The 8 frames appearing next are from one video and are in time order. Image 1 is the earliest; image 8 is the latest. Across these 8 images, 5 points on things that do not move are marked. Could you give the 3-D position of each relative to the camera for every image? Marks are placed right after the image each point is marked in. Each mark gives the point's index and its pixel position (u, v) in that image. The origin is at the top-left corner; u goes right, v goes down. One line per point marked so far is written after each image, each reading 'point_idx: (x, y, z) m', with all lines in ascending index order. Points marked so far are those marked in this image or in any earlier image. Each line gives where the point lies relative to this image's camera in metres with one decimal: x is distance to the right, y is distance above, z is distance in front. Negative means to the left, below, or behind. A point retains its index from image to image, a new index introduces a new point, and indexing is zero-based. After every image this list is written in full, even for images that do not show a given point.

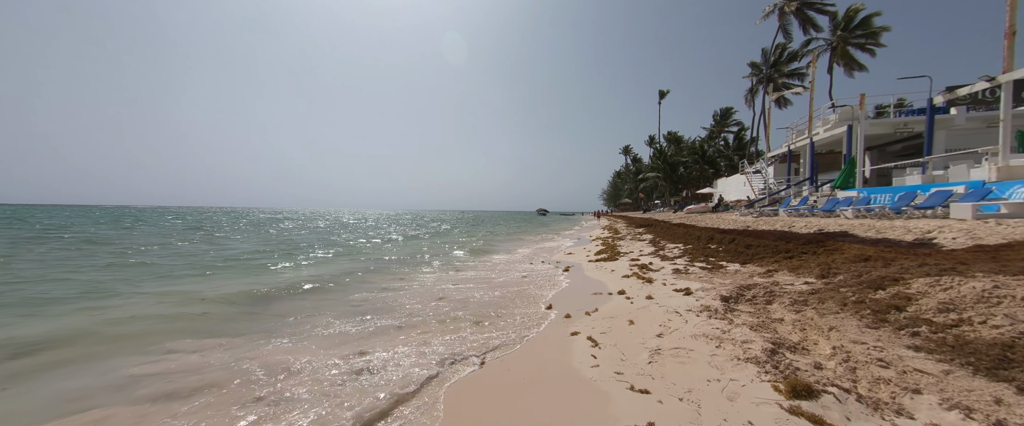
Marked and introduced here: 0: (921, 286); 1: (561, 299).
0: (+5.1, -0.9, +4.0) m
1: (+1.0, -1.7, +6.4) m
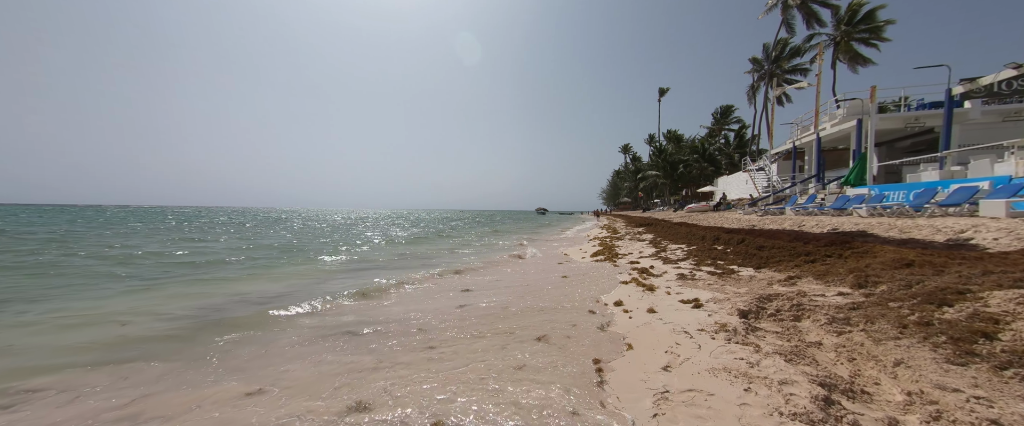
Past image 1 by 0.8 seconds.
0: (+4.7, -0.9, +3.1) m
1: (+0.6, -1.7, +5.5) m
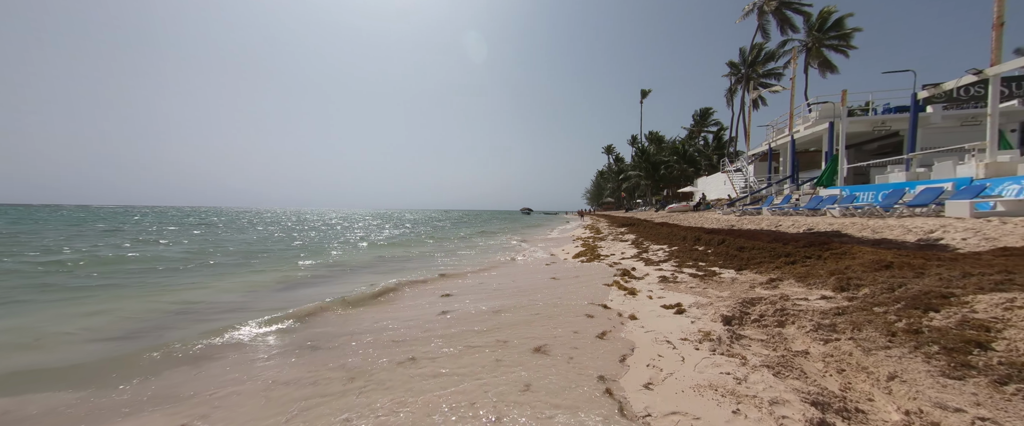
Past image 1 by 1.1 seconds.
0: (+4.4, -0.9, +3.0) m
1: (+0.2, -1.7, +5.2) m
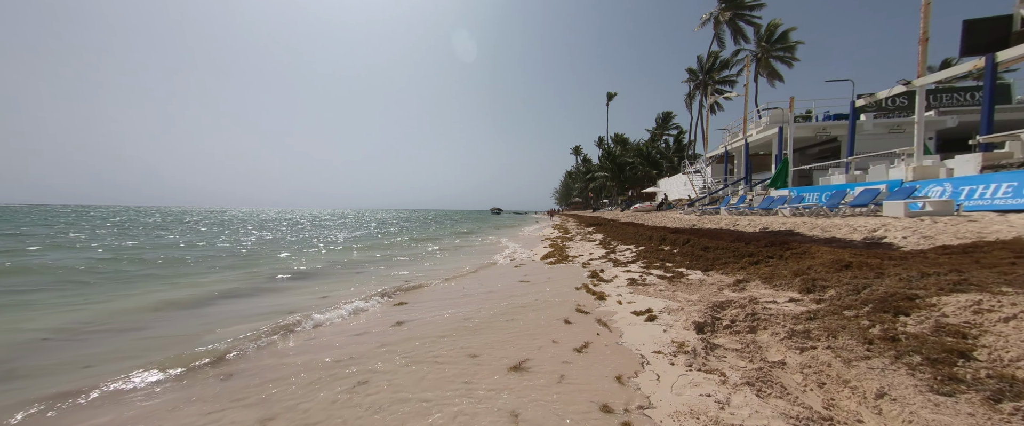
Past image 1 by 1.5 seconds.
0: (+4.0, -0.9, +2.9) m
1: (-0.4, -1.7, +4.7) m
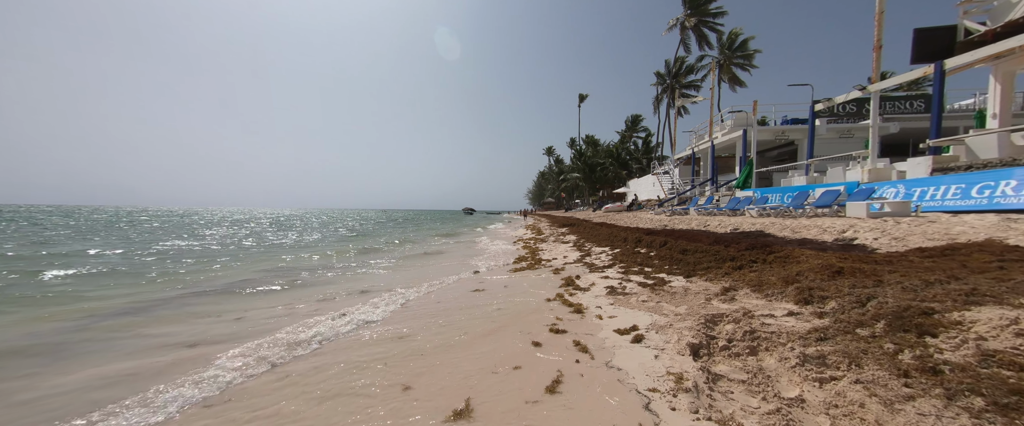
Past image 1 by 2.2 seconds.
0: (+3.7, -0.9, +2.4) m
1: (-0.8, -1.7, +3.9) m
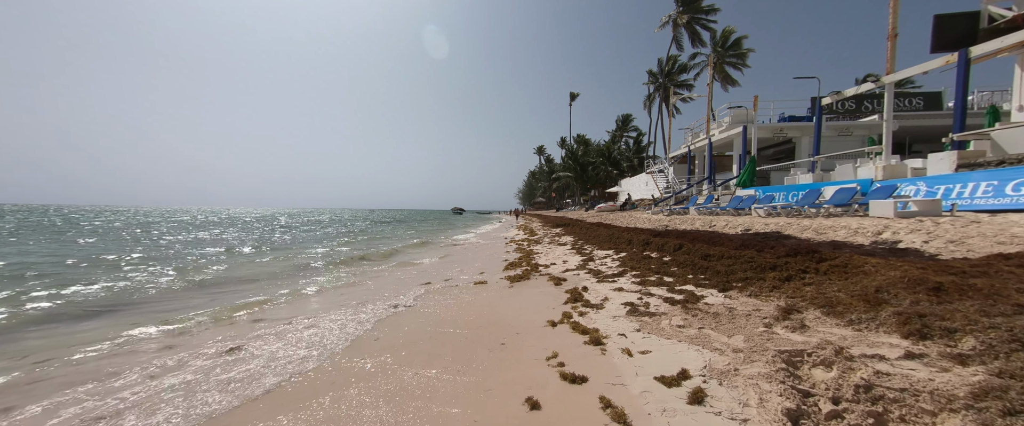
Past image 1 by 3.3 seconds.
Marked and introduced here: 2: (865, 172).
0: (+3.7, -0.9, +1.3) m
1: (-0.8, -1.7, +2.7) m
2: (+14.6, +1.7, +13.3) m
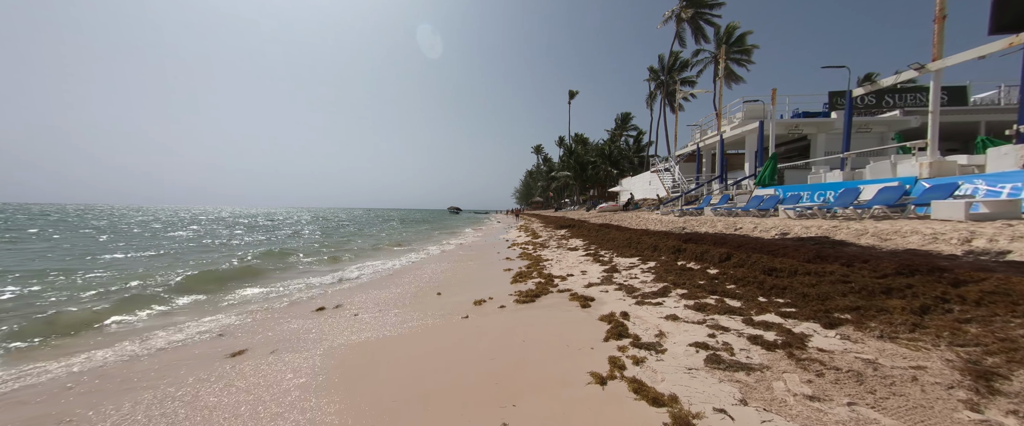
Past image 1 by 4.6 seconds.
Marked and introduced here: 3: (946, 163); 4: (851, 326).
0: (+4.1, -1.0, 0.0) m
1: (-0.5, -1.8, +1.3) m
2: (+14.8, +1.7, +12.1) m
3: (+15.1, +1.7, +11.1) m
4: (+3.6, -1.2, +3.4) m
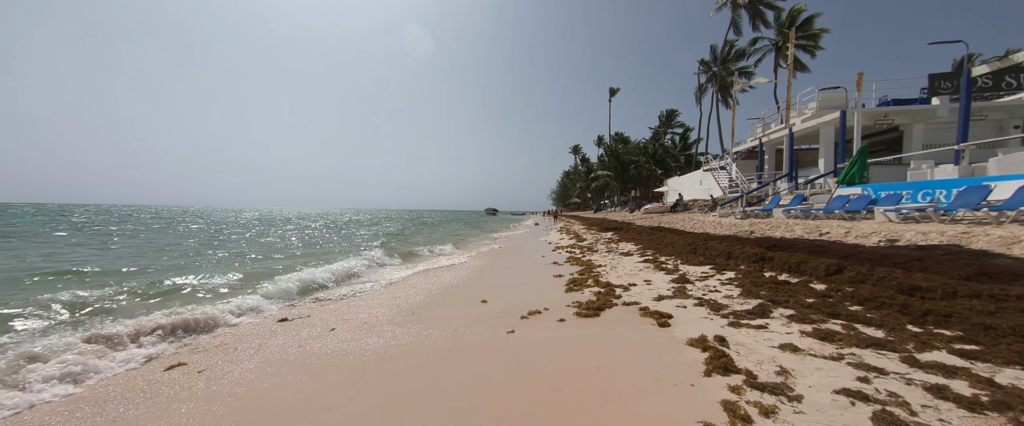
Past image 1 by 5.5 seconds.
0: (+4.4, -1.0, -1.1) m
1: (-0.1, -1.8, +0.7) m
2: (+16.4, +1.5, +9.7) m
3: (+16.5, +1.6, +8.7) m
4: (+4.3, -1.2, +2.3) m
